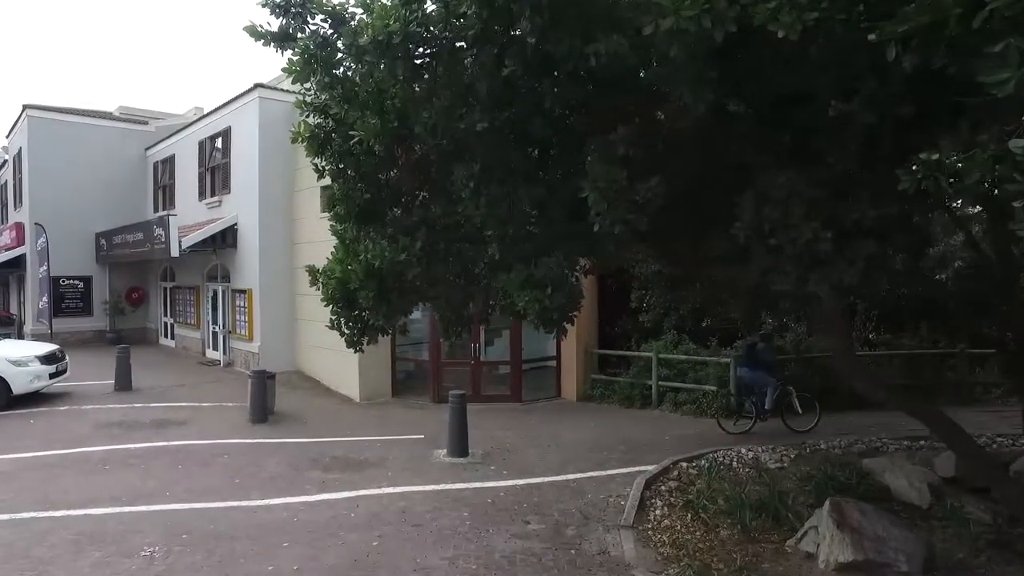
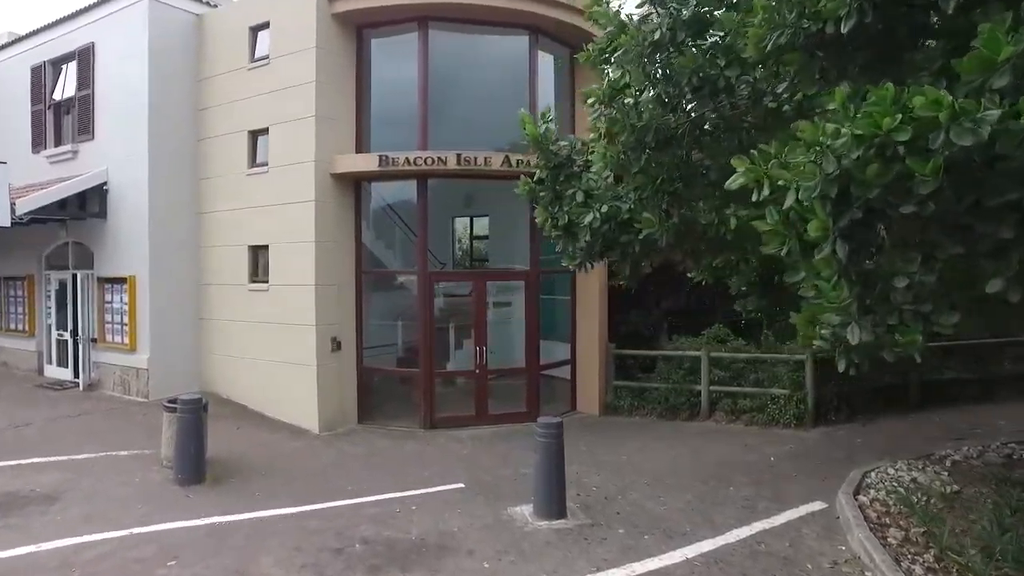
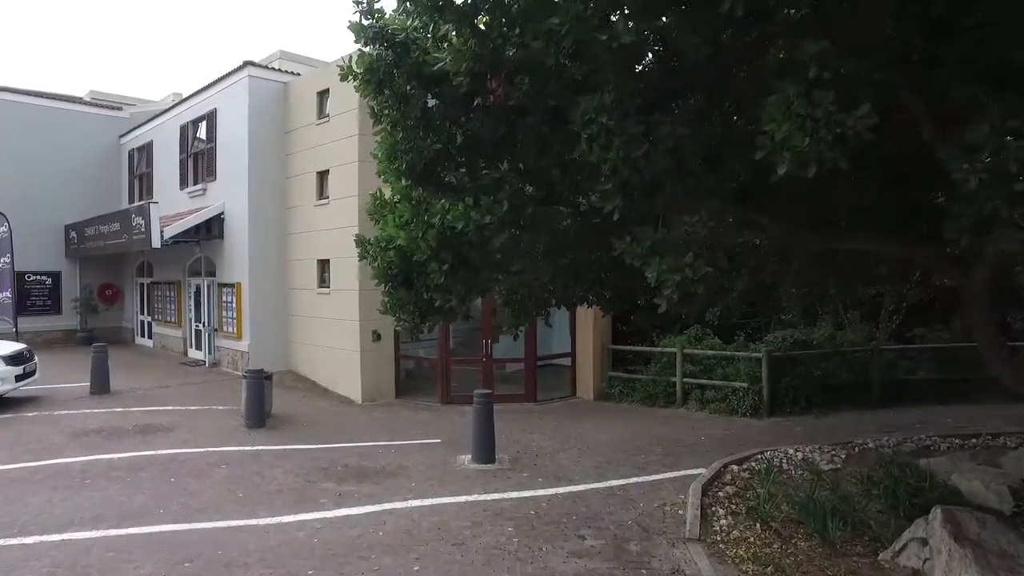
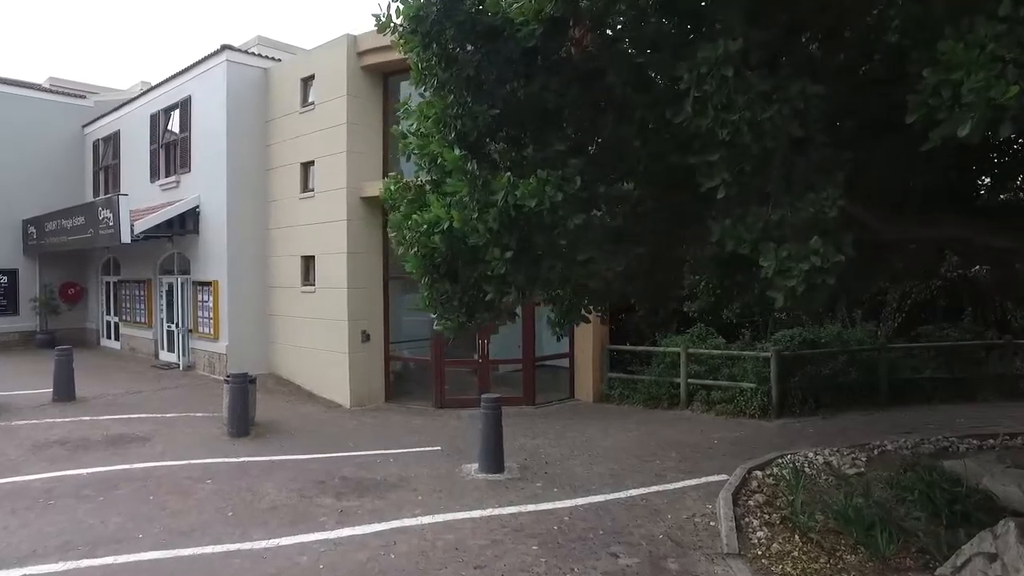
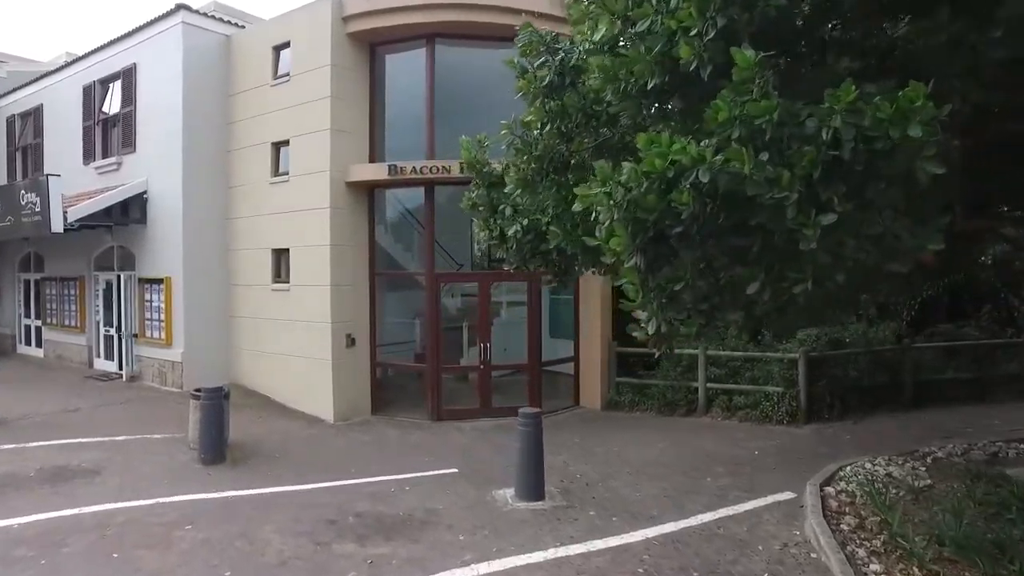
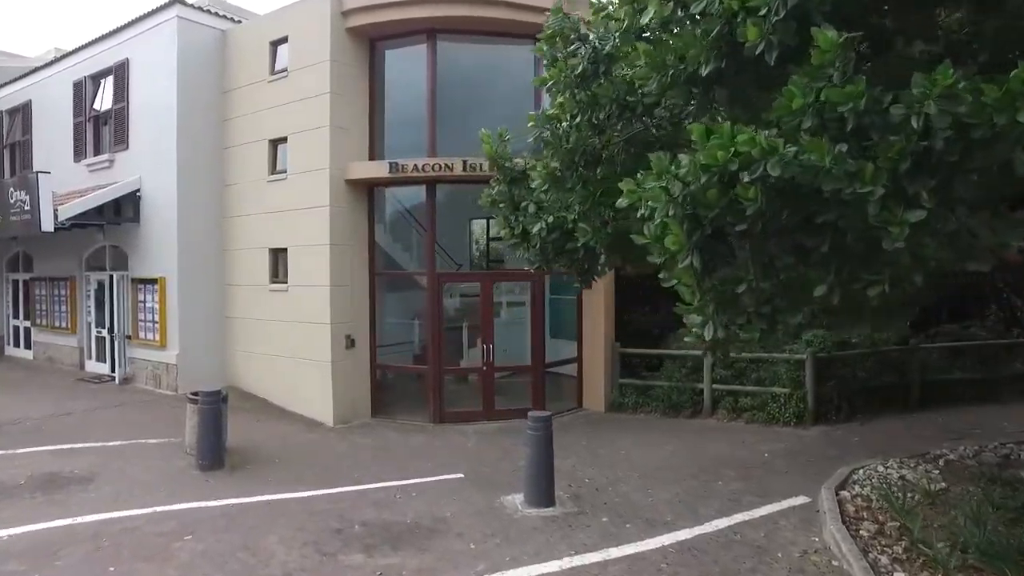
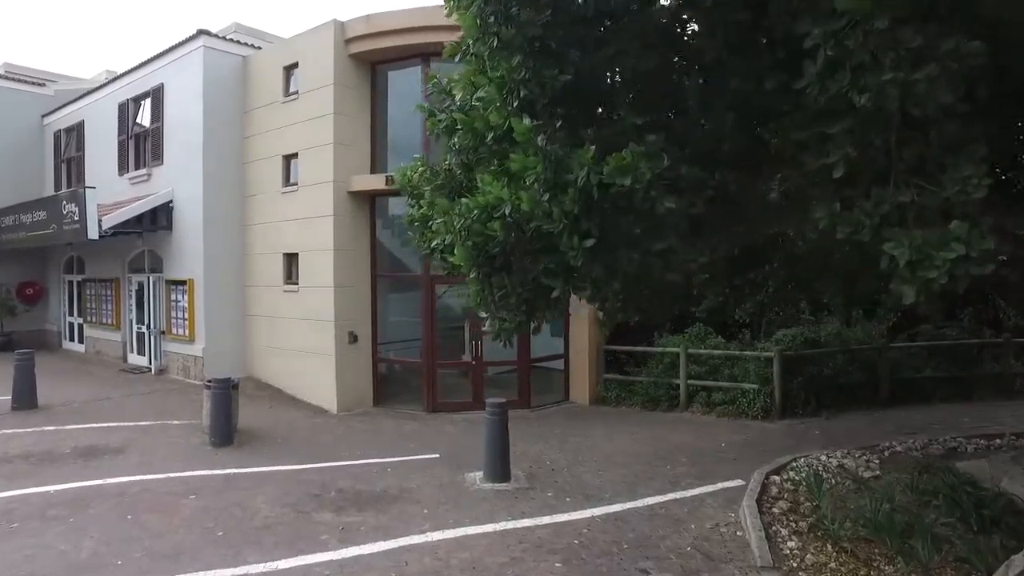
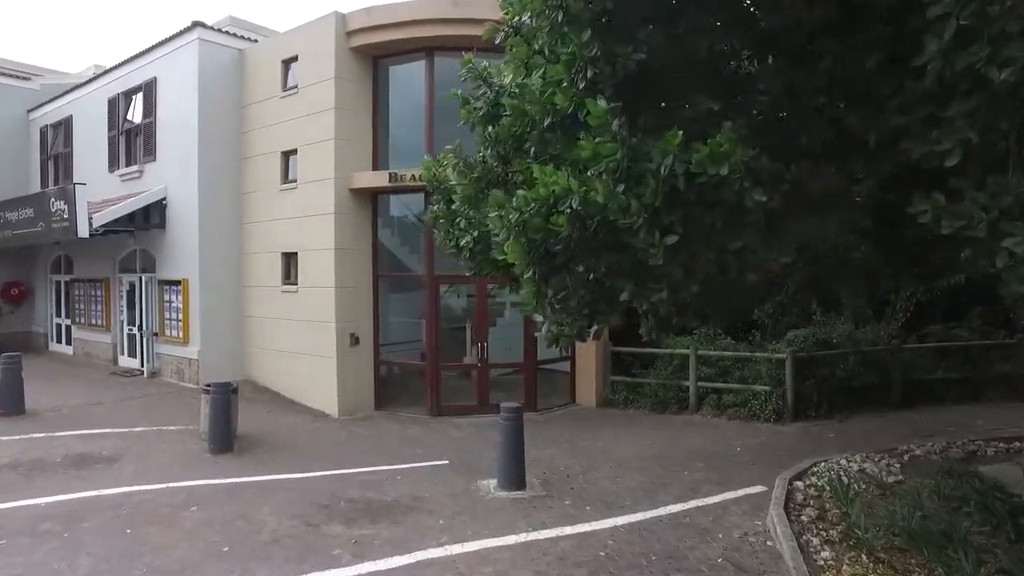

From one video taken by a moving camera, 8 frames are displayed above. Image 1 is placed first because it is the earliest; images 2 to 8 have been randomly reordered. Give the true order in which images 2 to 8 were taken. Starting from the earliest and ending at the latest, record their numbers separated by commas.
3, 4, 7, 8, 5, 6, 2
